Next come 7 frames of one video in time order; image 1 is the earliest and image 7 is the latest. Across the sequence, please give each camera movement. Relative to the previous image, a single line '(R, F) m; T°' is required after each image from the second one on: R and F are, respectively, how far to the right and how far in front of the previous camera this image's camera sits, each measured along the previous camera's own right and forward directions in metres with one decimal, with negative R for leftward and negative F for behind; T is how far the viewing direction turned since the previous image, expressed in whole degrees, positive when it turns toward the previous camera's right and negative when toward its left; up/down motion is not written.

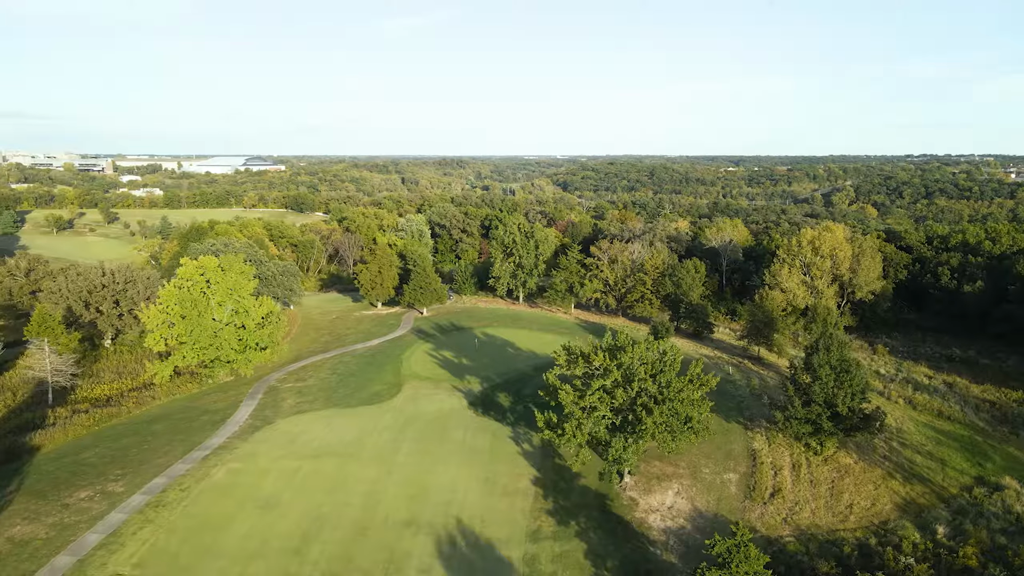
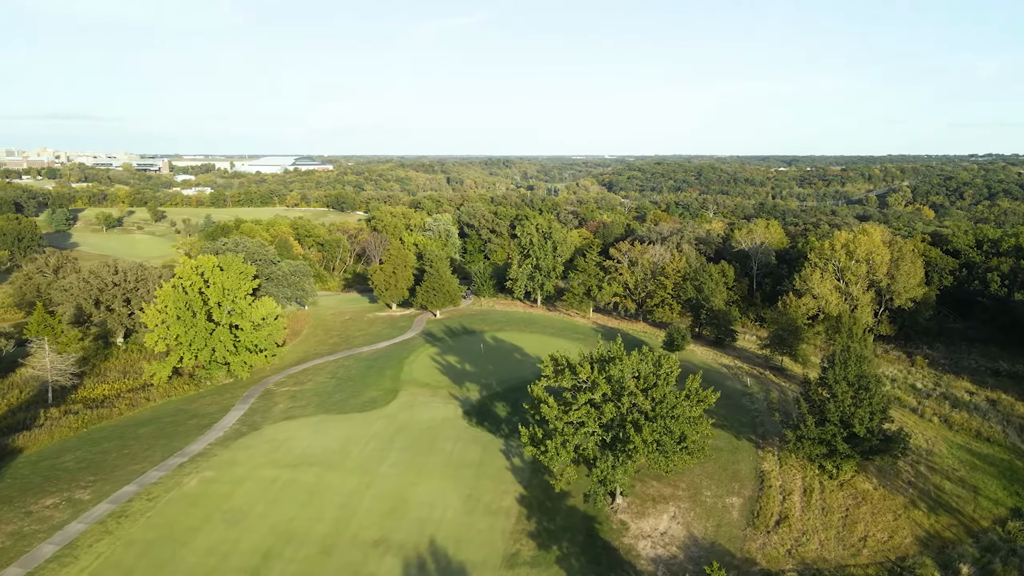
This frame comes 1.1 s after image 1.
(+2.2, +1.9) m; -4°
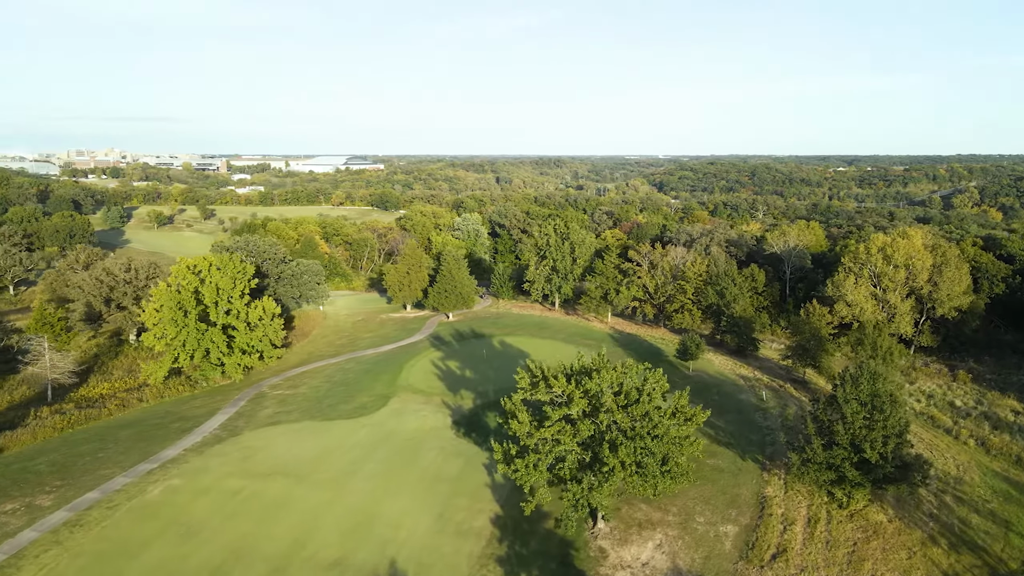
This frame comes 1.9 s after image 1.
(+2.5, +1.9) m; -4°
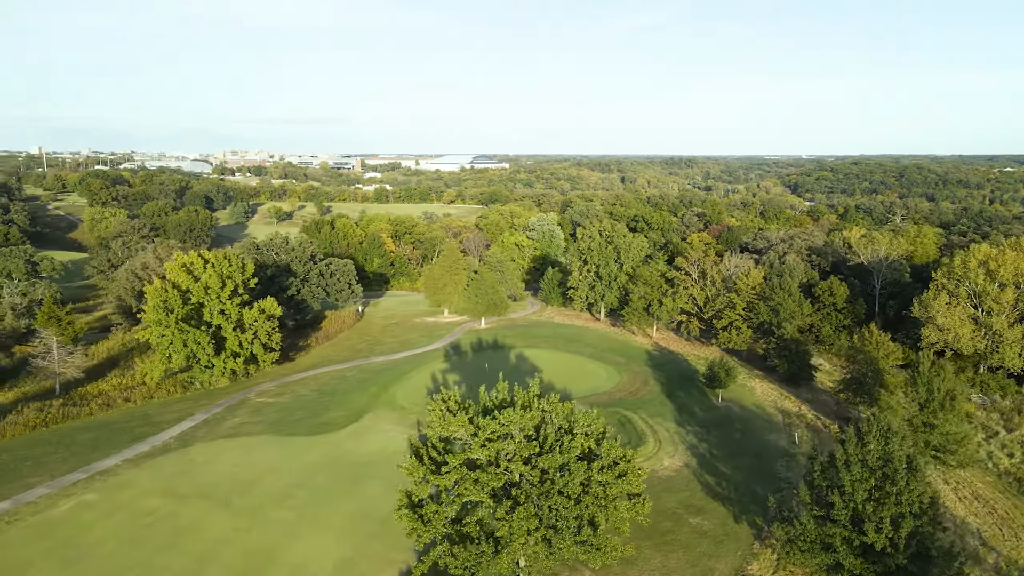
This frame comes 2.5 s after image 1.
(+5.9, +4.6) m; -10°
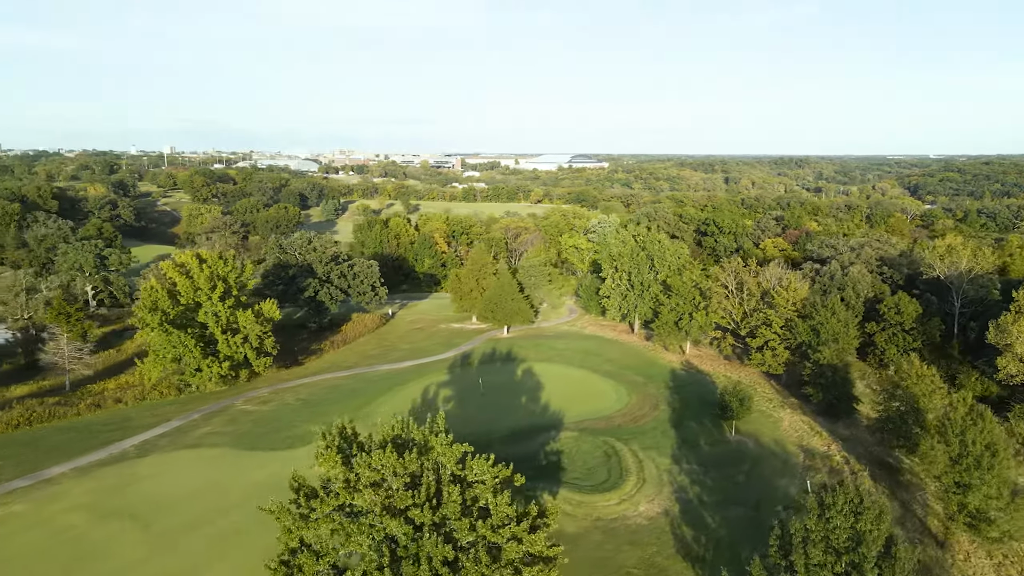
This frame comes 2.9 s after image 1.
(+4.6, +3.3) m; -8°
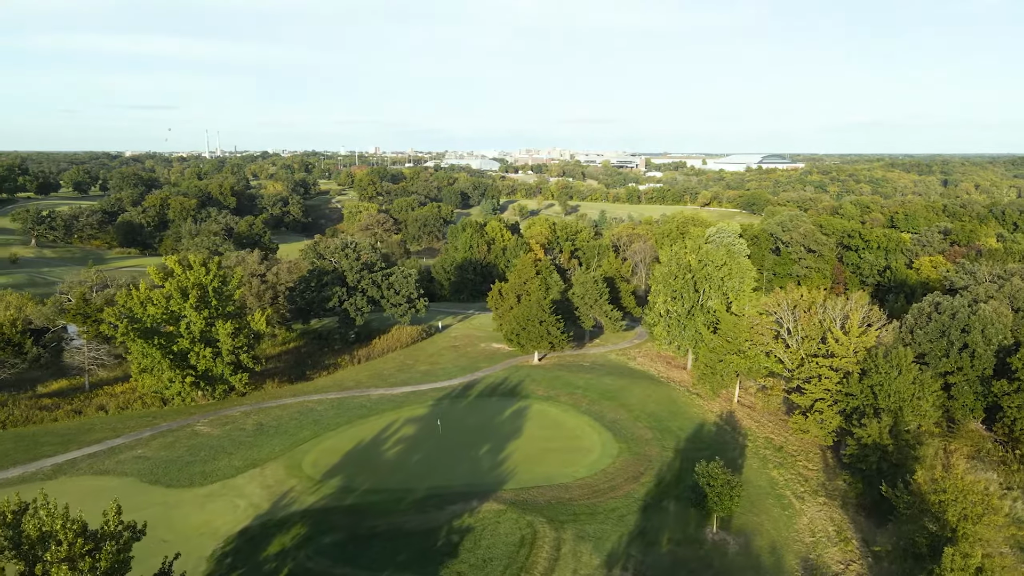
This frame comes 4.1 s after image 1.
(+8.2, +6.5) m; -14°
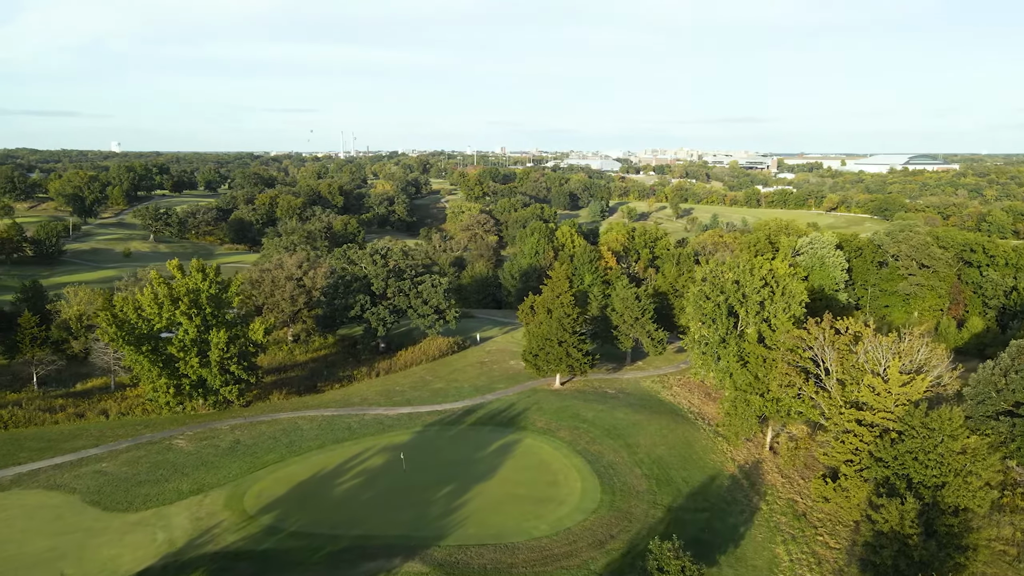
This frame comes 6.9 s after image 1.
(+5.1, +3.9) m; -10°
